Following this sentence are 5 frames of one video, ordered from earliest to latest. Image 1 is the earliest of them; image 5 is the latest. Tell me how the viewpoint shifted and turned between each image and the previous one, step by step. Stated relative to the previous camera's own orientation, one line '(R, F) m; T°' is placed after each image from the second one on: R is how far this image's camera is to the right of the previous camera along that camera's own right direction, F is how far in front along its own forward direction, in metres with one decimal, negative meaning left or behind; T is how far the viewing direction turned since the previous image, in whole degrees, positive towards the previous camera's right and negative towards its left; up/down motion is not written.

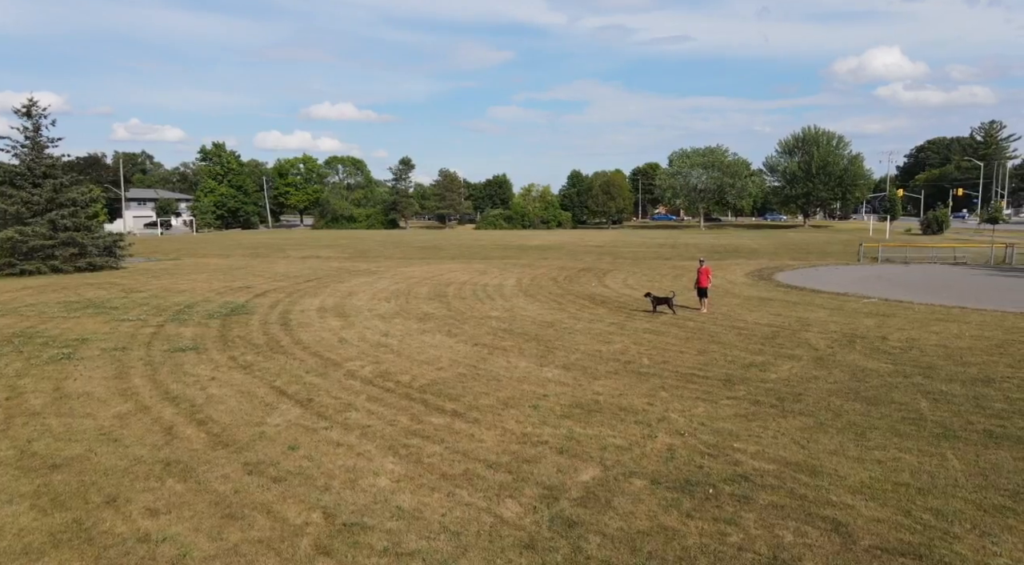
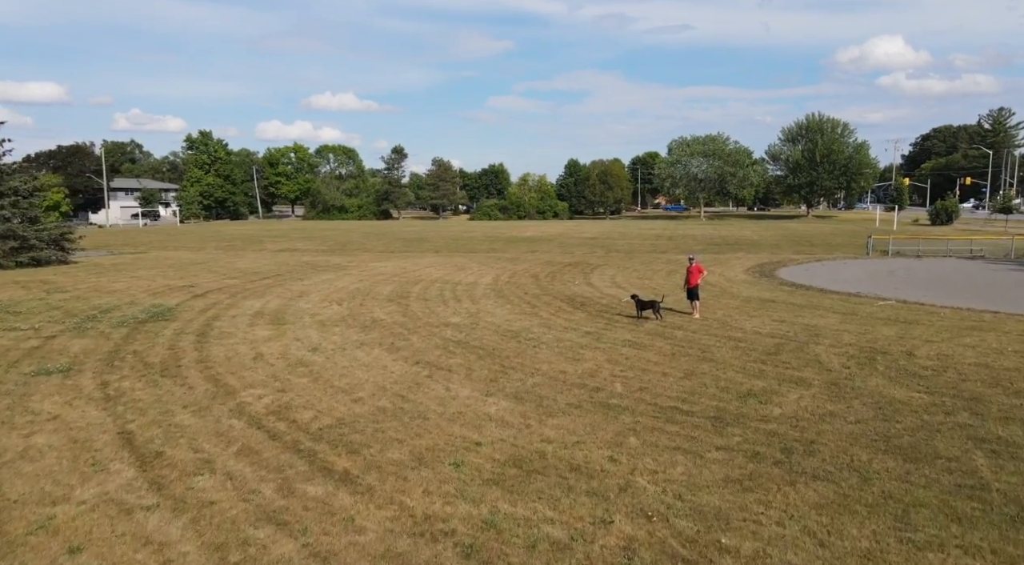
(+0.9, +2.4) m; 0°
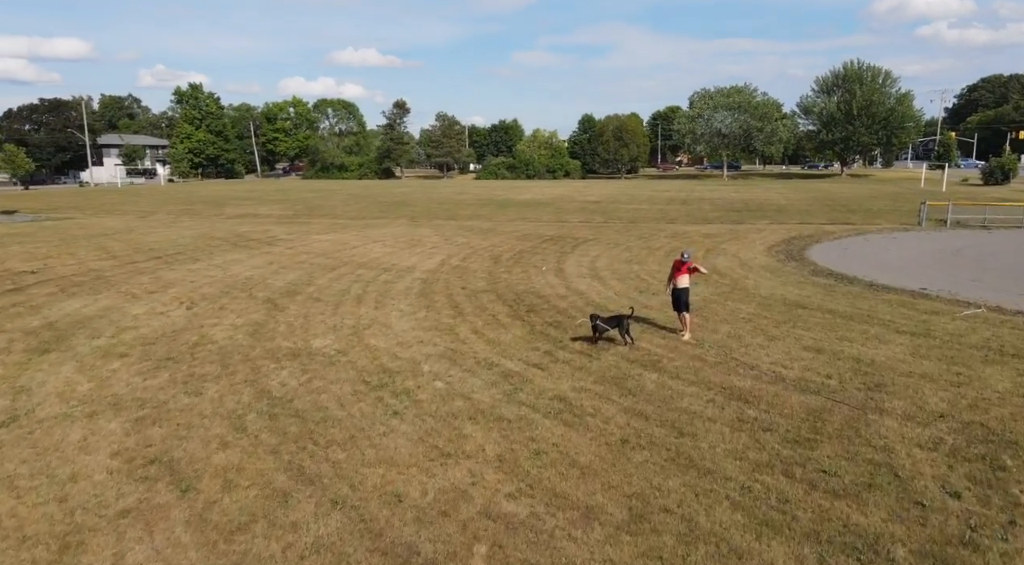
(+2.0, +5.5) m; -2°
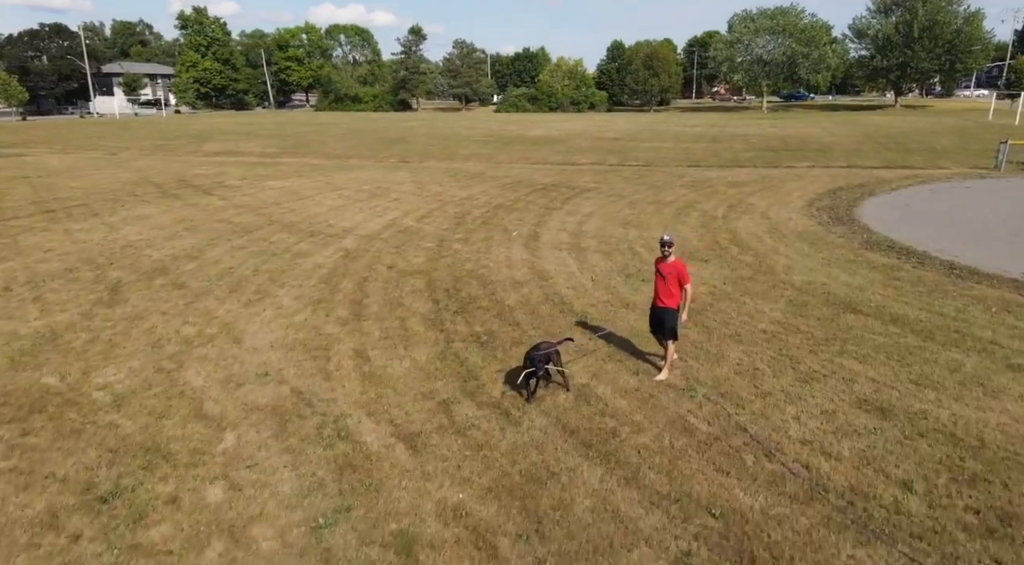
(+1.5, +4.0) m; -3°
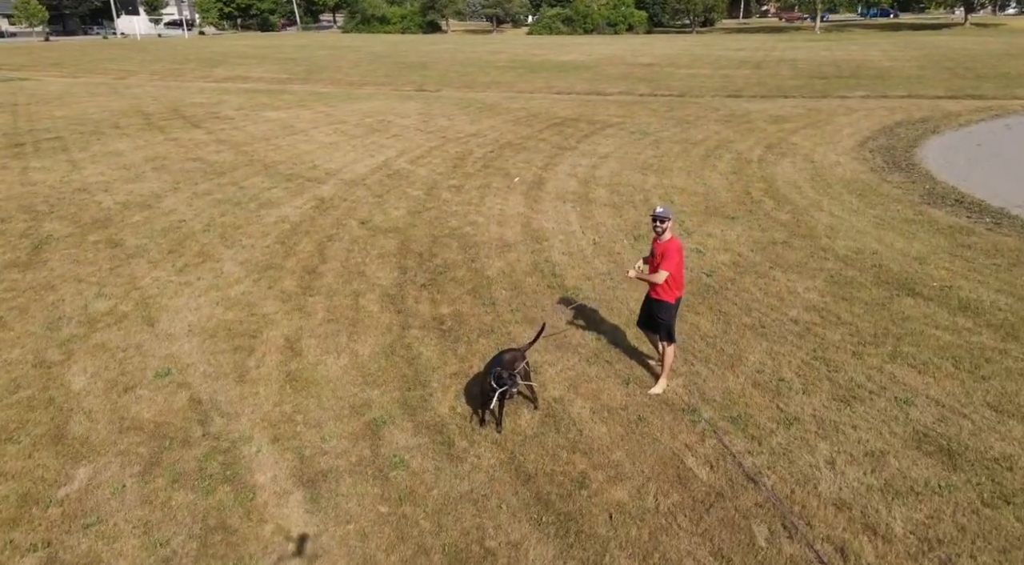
(+0.6, +1.6) m; -3°
